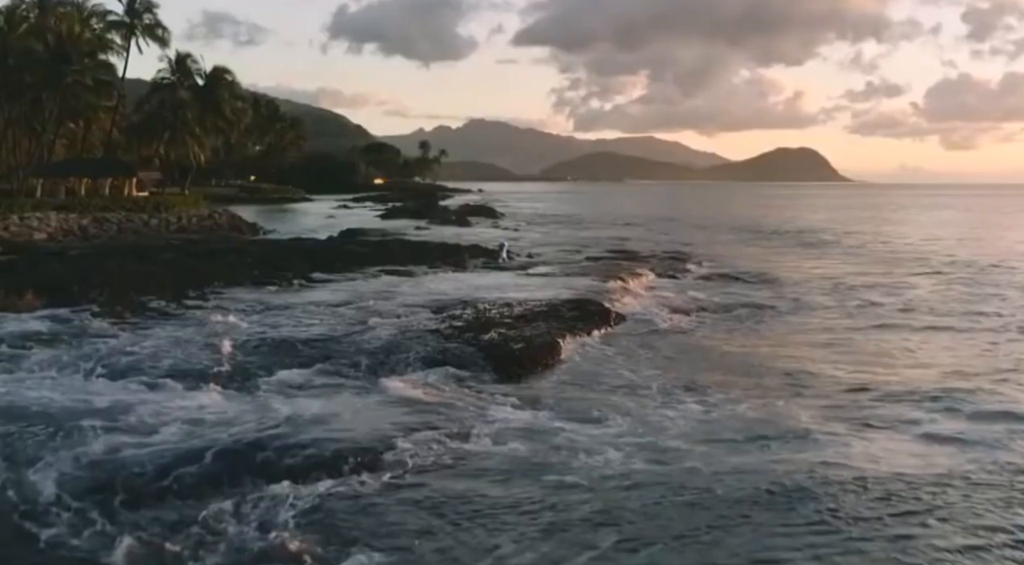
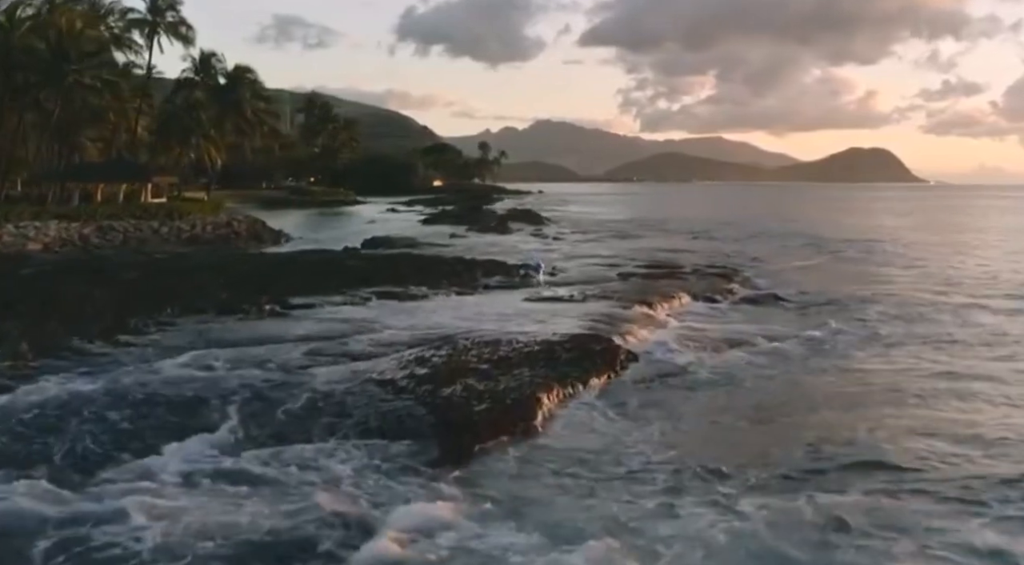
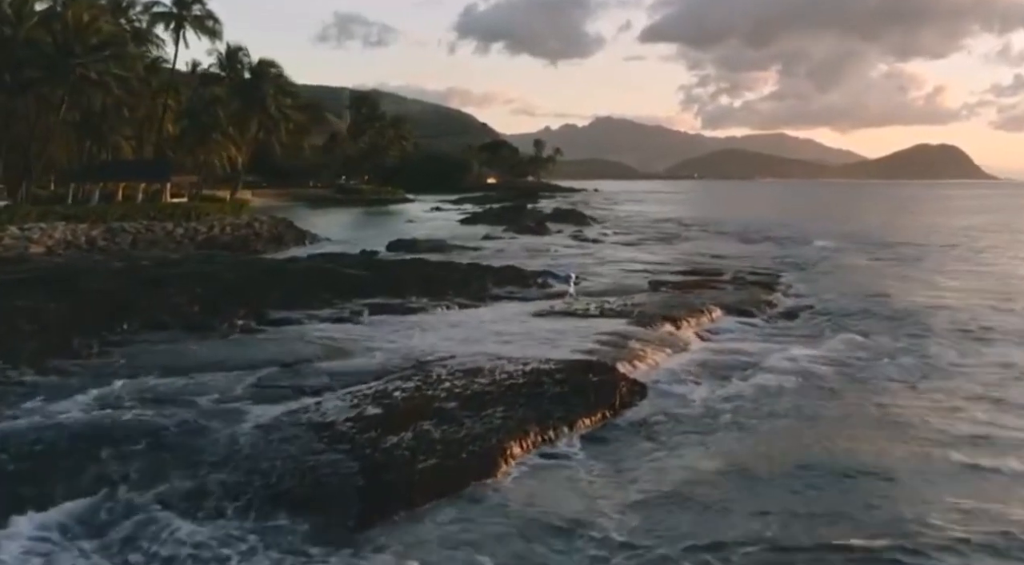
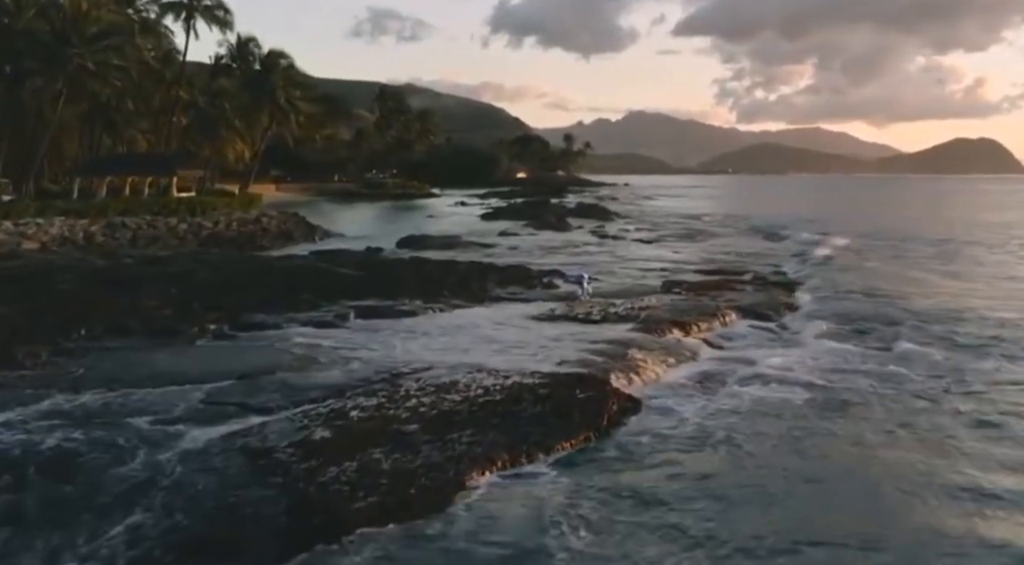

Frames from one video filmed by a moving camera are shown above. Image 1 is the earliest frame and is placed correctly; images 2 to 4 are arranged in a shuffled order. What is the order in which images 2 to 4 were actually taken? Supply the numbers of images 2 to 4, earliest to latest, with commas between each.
2, 3, 4
